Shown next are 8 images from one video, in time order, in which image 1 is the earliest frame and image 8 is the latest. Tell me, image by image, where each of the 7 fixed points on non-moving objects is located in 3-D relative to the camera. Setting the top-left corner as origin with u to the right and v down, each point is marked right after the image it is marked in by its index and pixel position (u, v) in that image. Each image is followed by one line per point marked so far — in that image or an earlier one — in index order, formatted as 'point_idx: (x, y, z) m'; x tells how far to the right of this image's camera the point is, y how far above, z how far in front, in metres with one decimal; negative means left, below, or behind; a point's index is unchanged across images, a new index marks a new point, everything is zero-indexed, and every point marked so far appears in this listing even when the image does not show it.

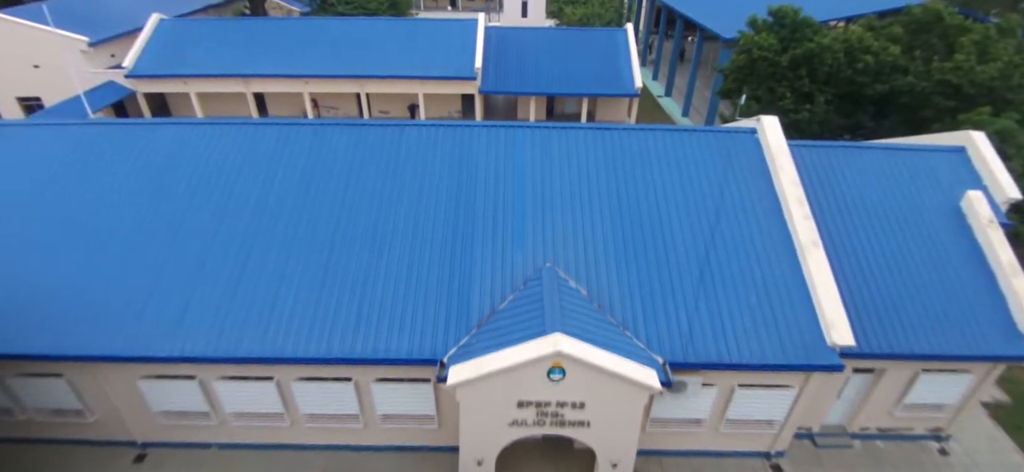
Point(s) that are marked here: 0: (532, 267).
0: (+0.5, -0.7, +10.2) m
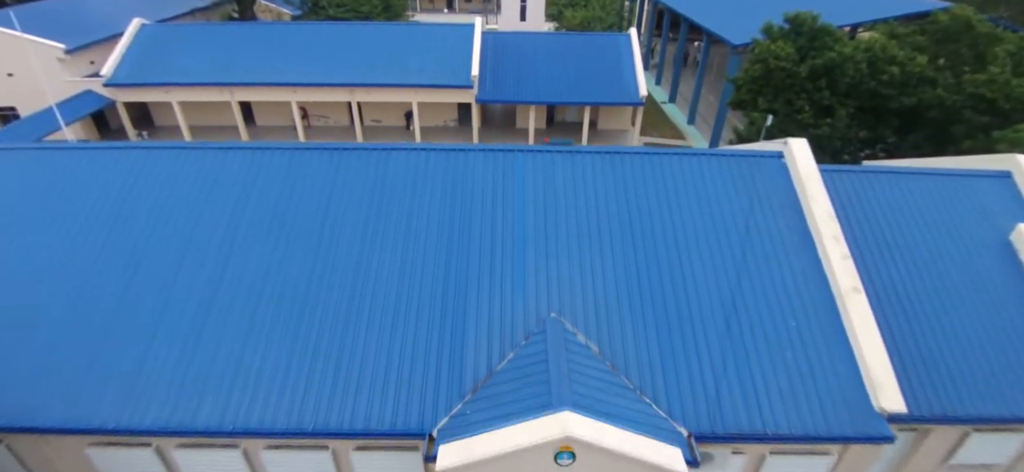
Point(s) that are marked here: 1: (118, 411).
0: (+0.5, -1.6, +9.0) m
1: (-7.1, -3.2, +8.2) m
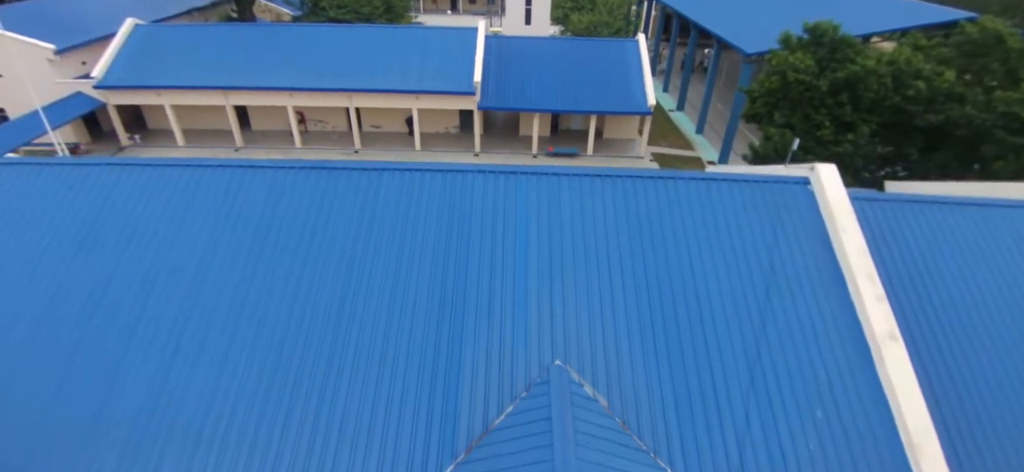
0: (+0.5, -2.3, +8.1) m
1: (-7.2, -3.7, +7.4) m
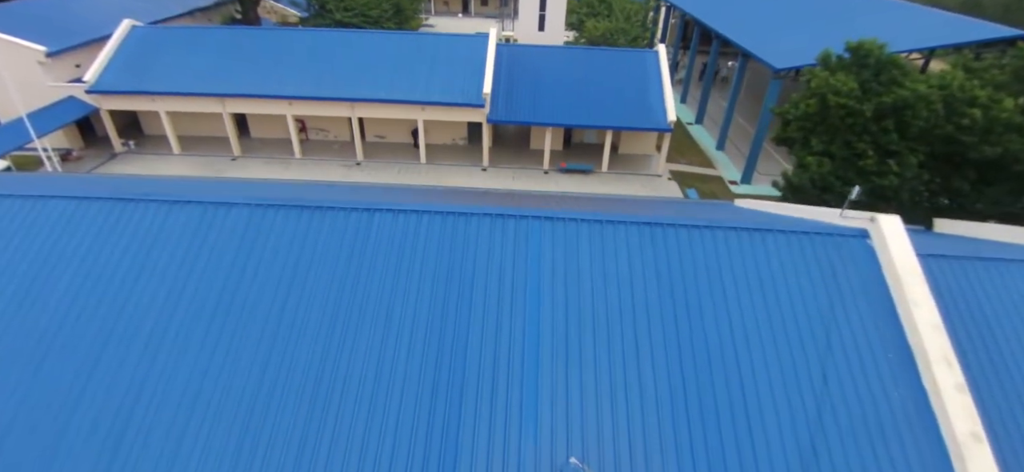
0: (+0.5, -3.4, +6.7) m
1: (-7.1, -4.6, +6.1) m
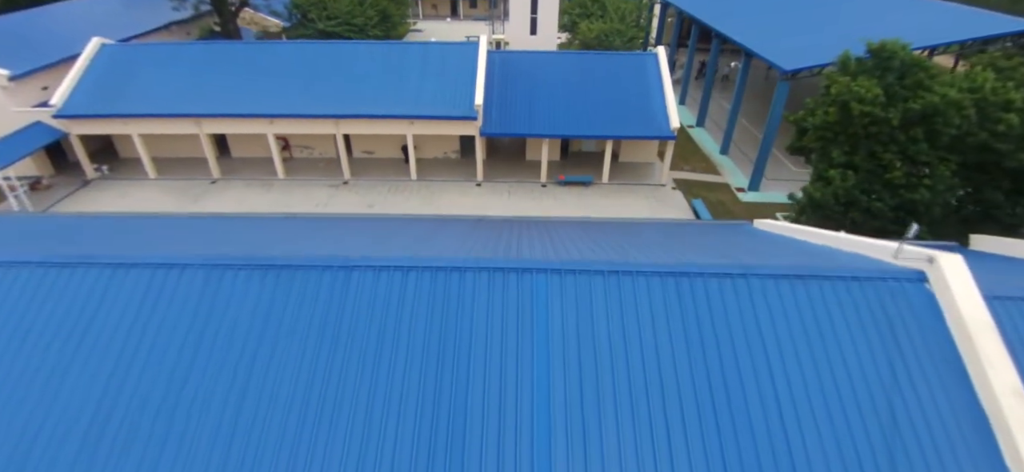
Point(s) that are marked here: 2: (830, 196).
0: (+0.7, -4.3, +5.5) m
1: (-6.9, -5.8, +4.8) m
2: (+10.1, +1.2, +14.3) m
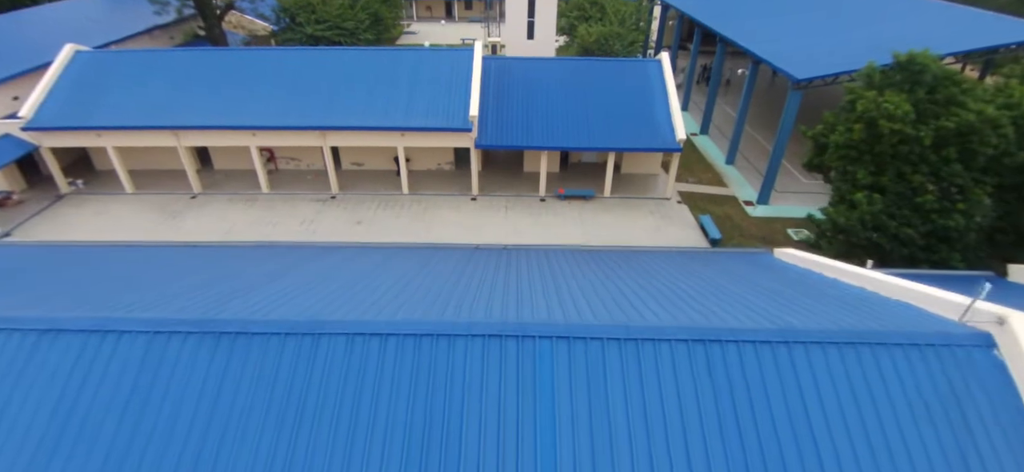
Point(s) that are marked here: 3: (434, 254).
0: (+0.7, -5.2, +4.3) m
1: (-6.9, -6.7, +3.6) m
2: (+10.0, +0.4, +13.2) m
3: (-2.3, -0.5, +13.5) m
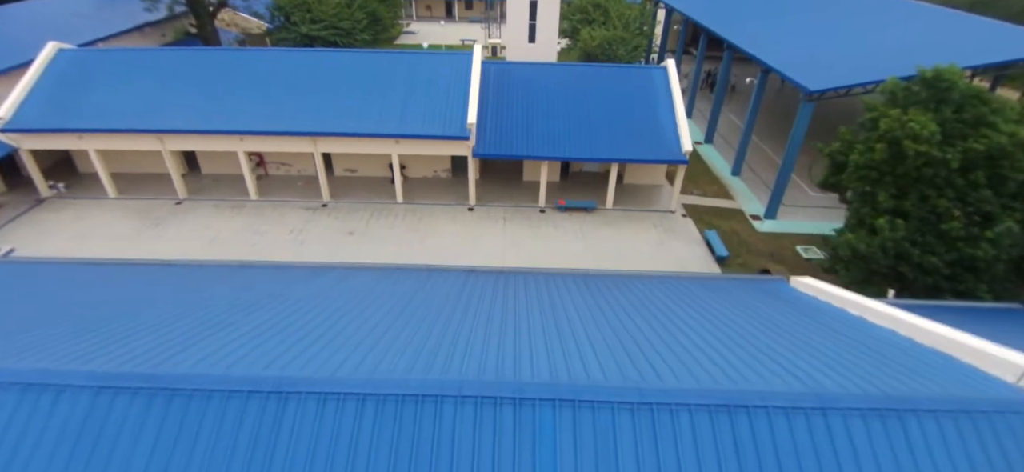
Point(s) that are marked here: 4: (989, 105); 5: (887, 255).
0: (+0.6, -5.8, +3.5) m
1: (-7.0, -7.3, +2.7) m
2: (+9.9, -0.3, +12.4) m
3: (-2.4, -1.1, +12.6) m
4: (+12.8, +3.5, +12.1) m
5: (+10.2, -0.5, +12.4) m
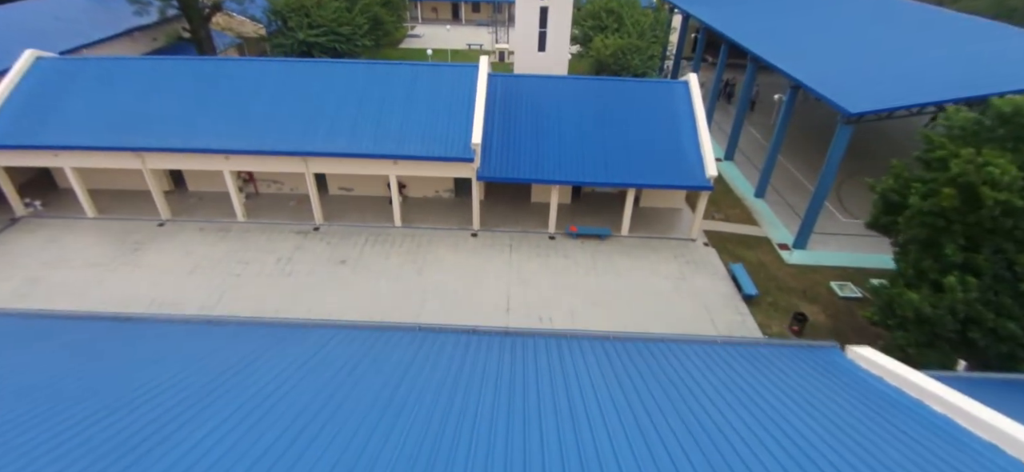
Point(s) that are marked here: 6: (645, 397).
0: (+0.6, -7.2, +1.8) m
1: (-7.0, -8.5, +1.2) m
2: (+10.1, -1.8, +10.6) m
3: (-2.2, -2.4, +11.0) m
4: (+13.0, +2.0, +10.3) m
5: (+10.4, -1.9, +10.6) m
6: (+2.6, -2.9, +8.9) m
